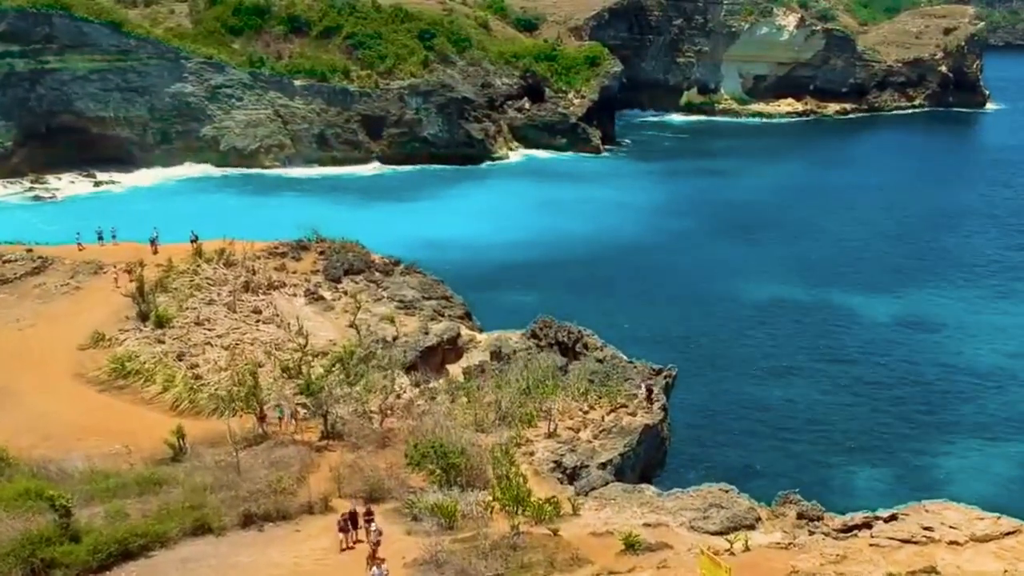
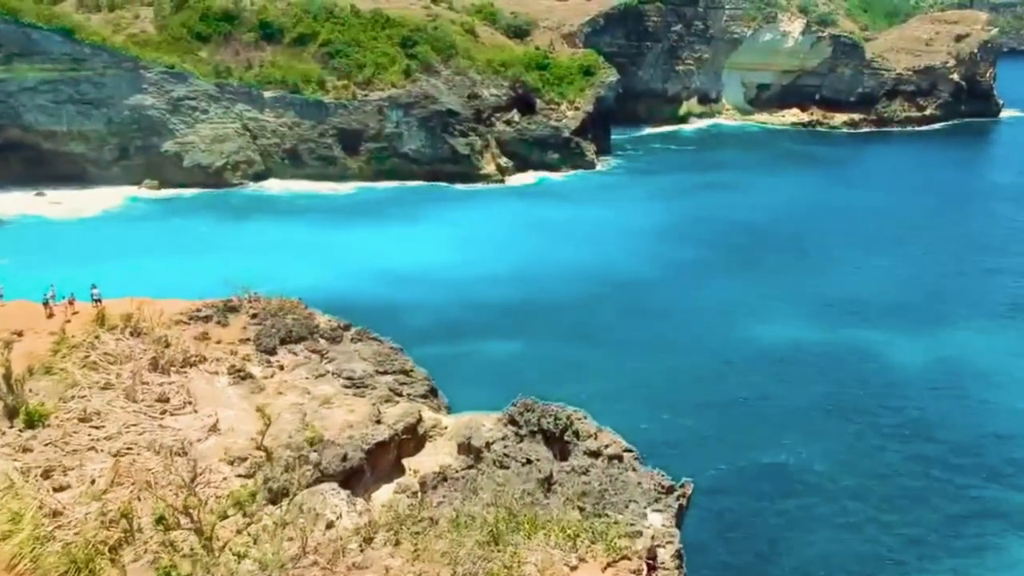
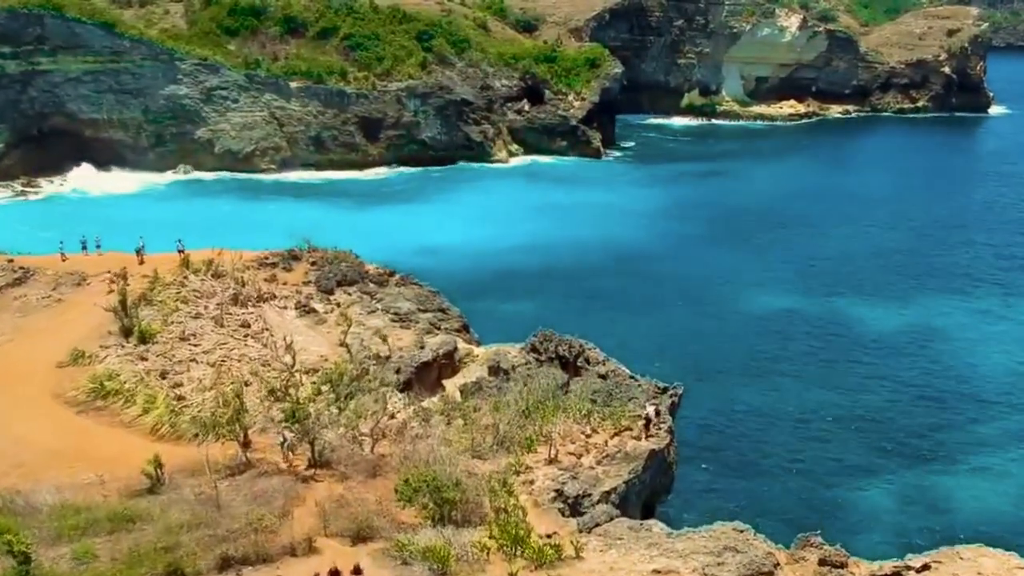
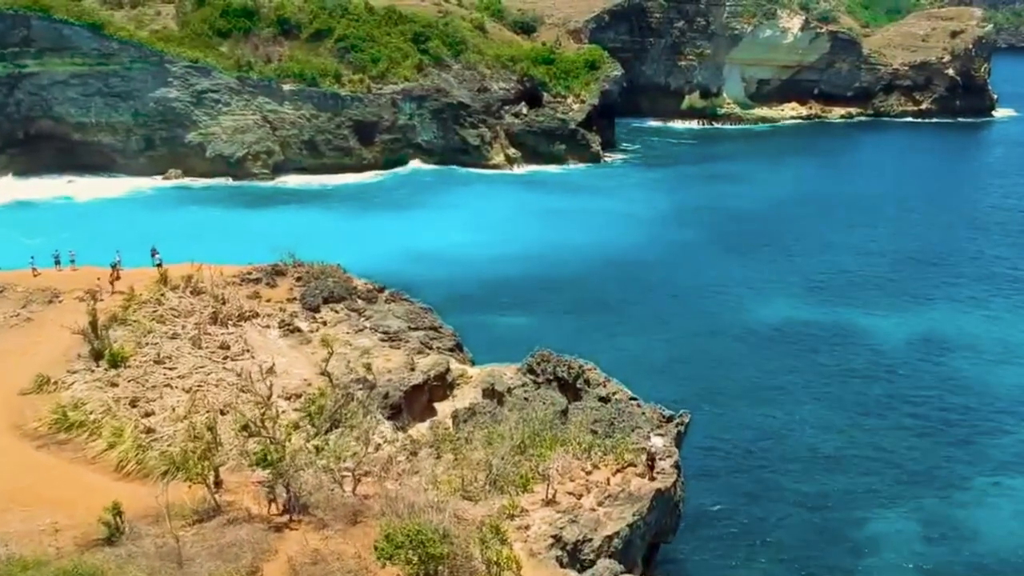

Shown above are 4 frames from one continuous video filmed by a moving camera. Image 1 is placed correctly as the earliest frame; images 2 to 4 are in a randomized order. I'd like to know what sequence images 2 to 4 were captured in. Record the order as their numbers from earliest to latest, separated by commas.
3, 4, 2
